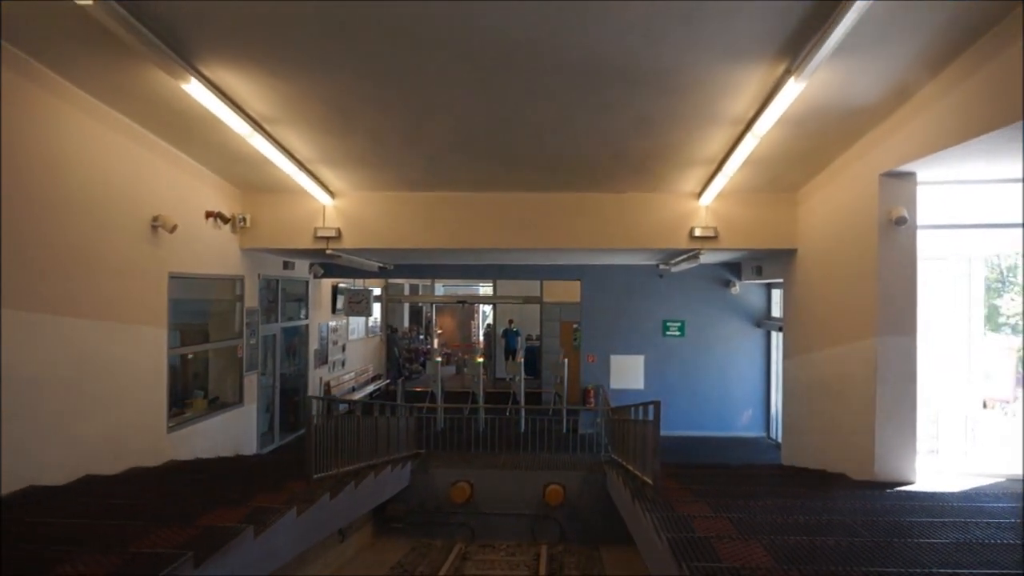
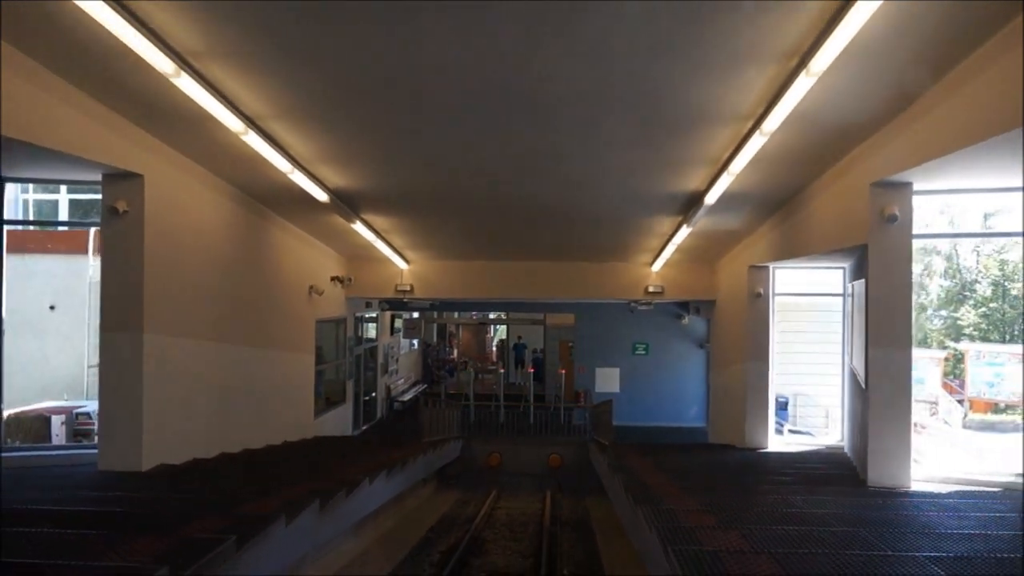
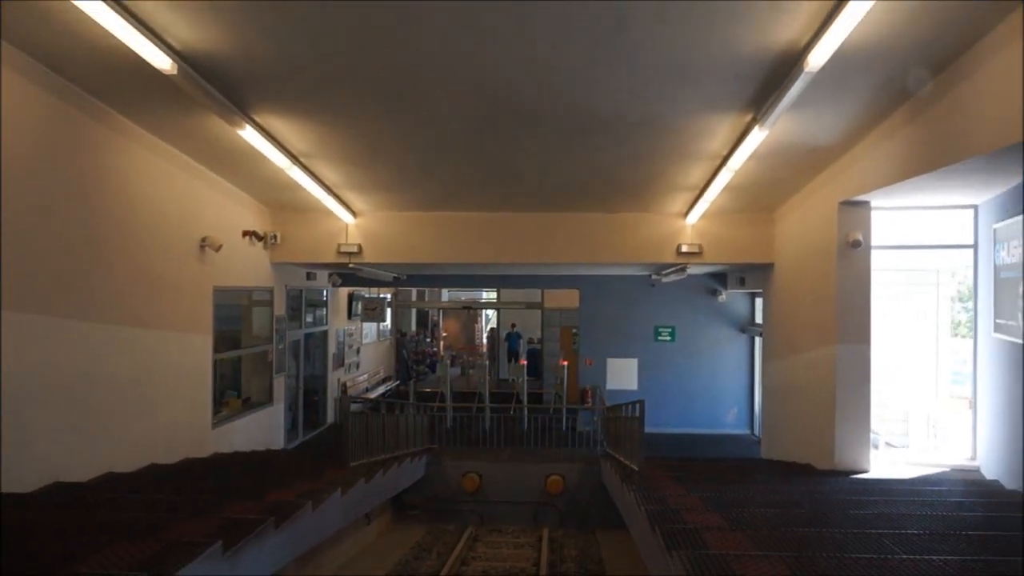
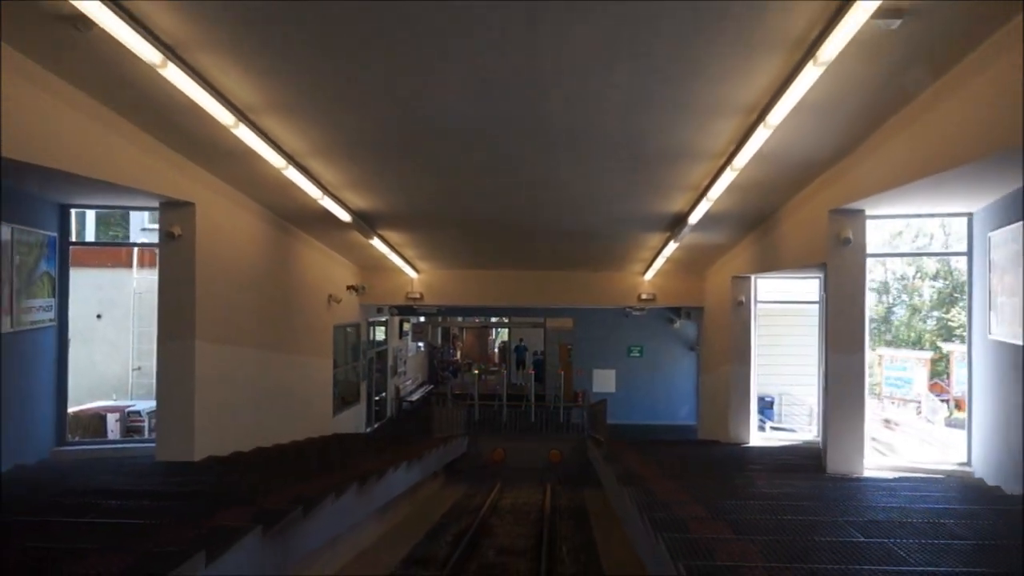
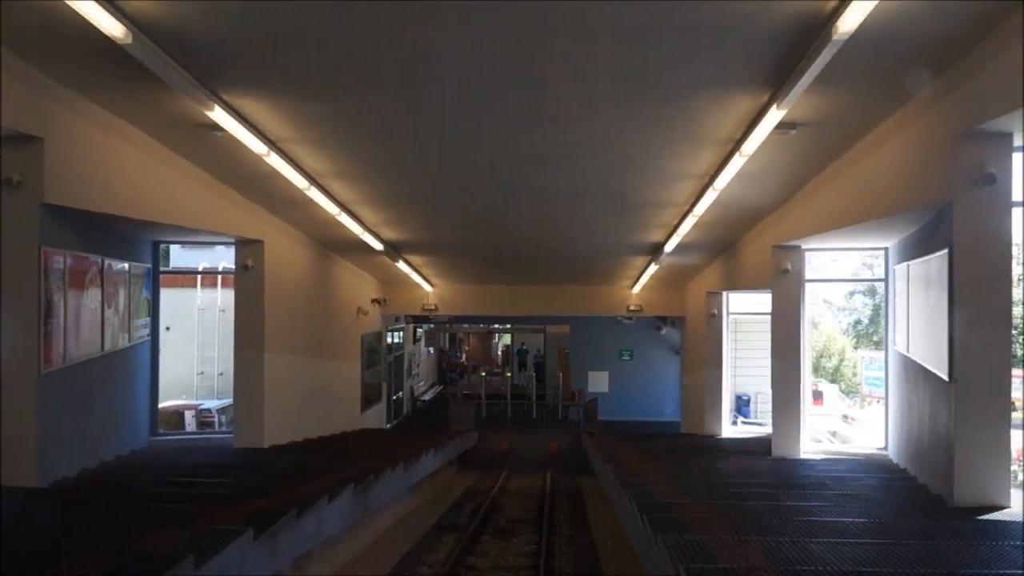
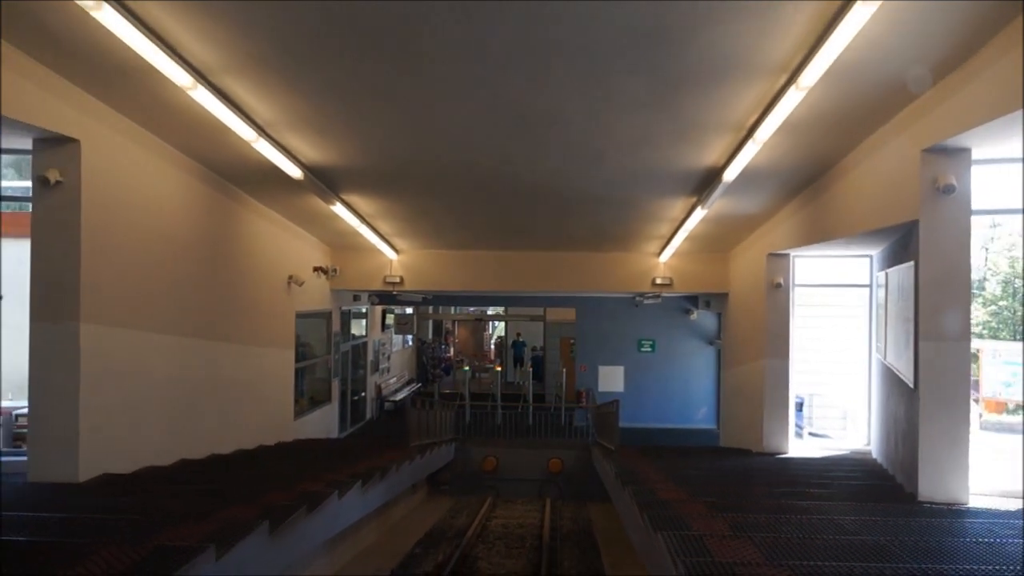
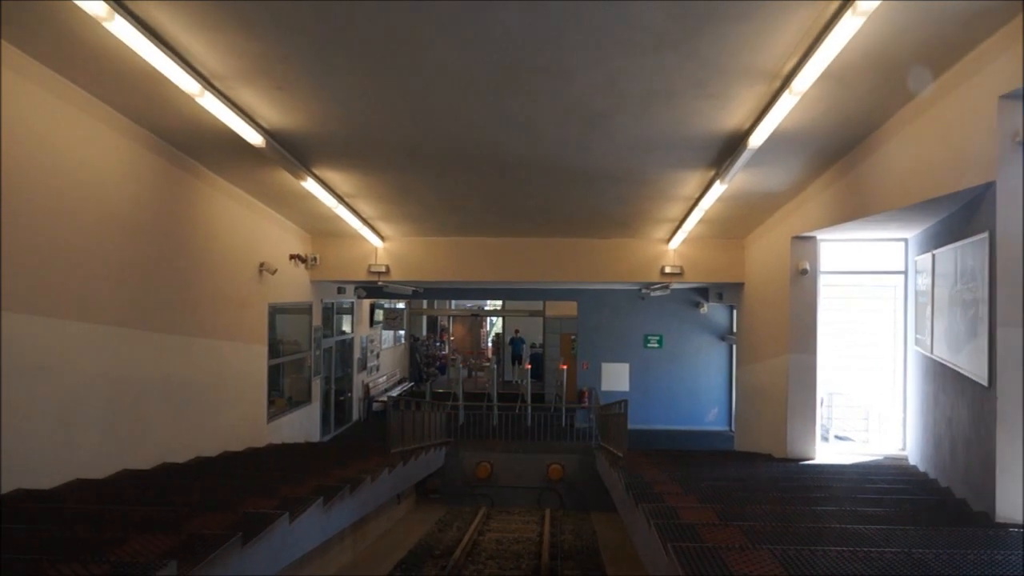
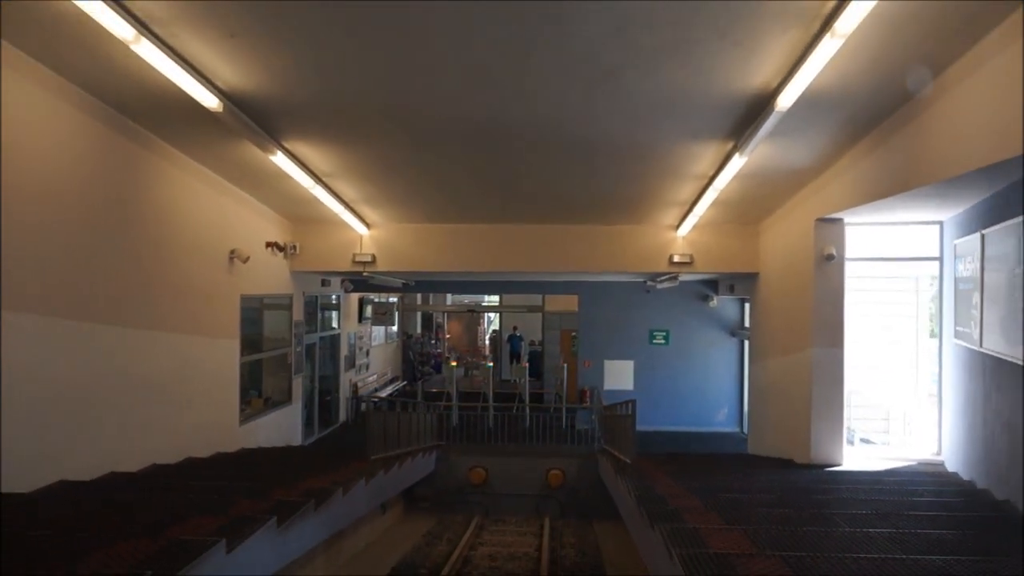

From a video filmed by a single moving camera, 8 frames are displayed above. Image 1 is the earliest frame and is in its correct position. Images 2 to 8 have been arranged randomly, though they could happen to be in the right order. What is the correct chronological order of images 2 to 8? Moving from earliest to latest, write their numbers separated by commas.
3, 8, 7, 6, 2, 4, 5
